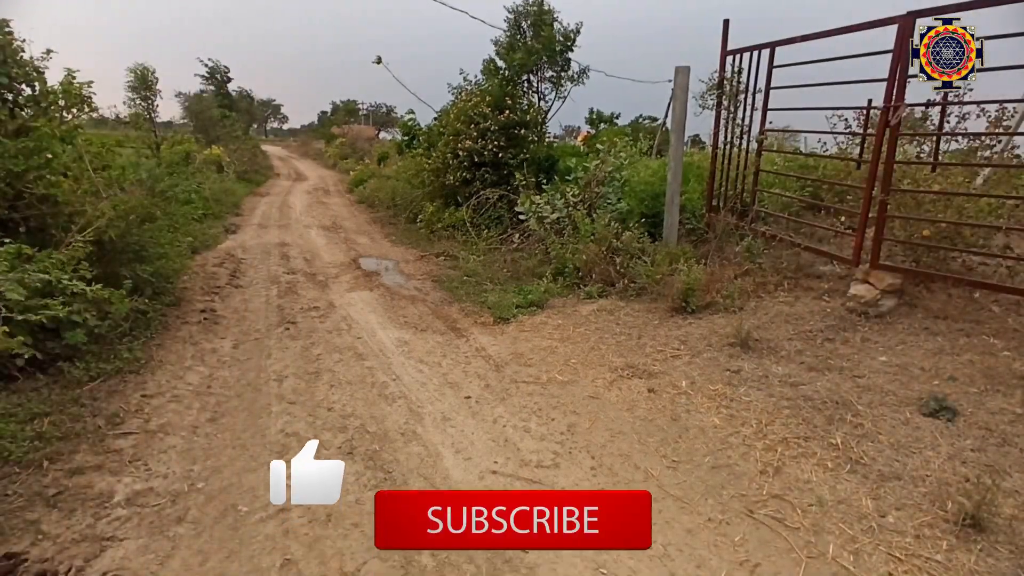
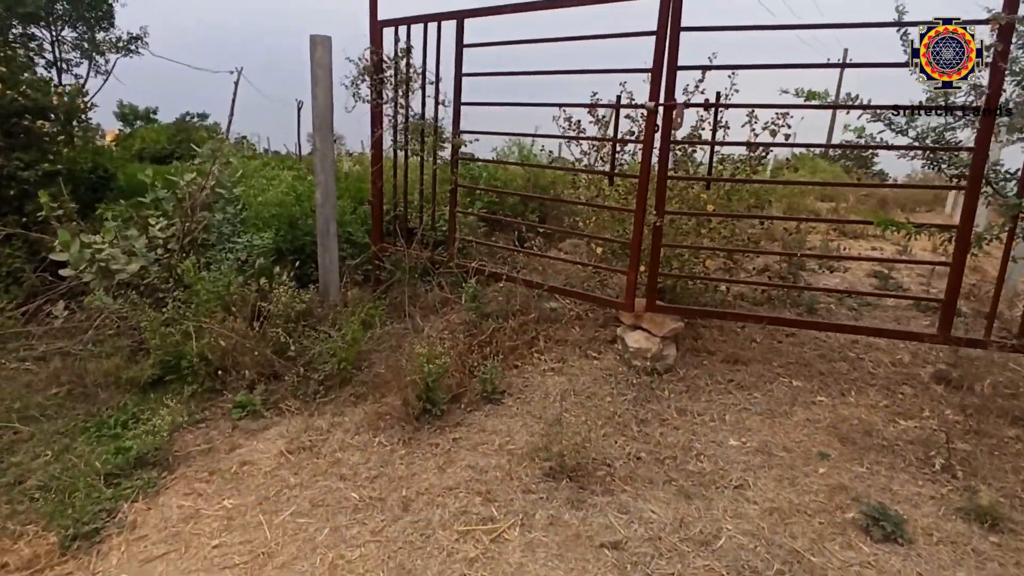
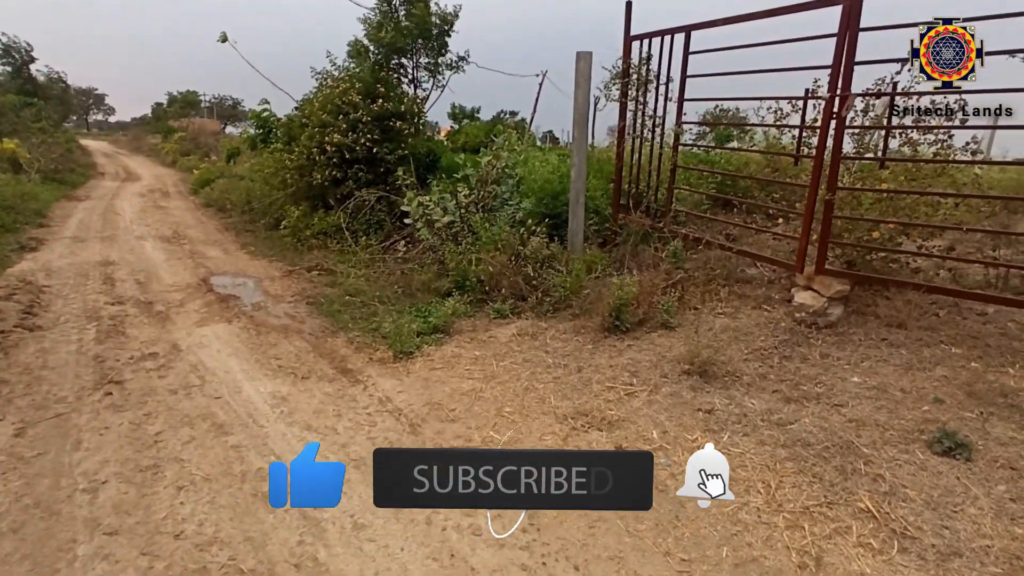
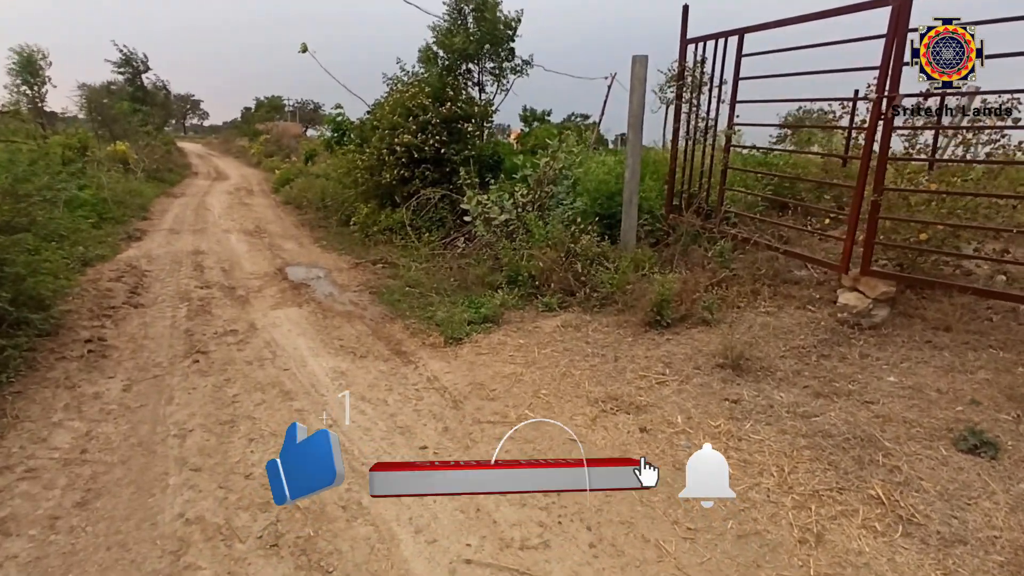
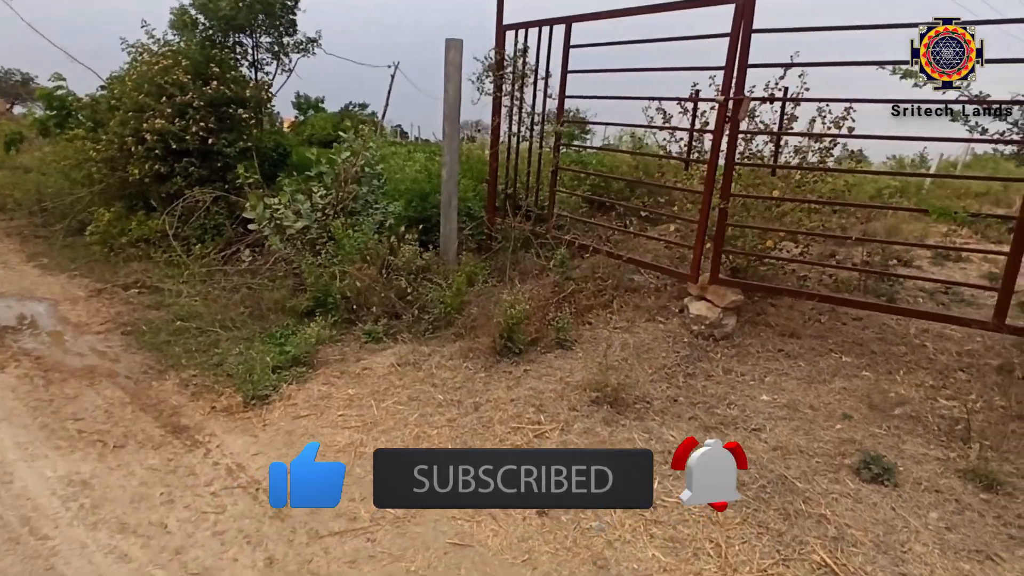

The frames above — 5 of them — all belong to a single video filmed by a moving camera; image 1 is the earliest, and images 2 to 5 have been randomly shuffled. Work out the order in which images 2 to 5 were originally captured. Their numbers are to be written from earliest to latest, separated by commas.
4, 3, 5, 2
